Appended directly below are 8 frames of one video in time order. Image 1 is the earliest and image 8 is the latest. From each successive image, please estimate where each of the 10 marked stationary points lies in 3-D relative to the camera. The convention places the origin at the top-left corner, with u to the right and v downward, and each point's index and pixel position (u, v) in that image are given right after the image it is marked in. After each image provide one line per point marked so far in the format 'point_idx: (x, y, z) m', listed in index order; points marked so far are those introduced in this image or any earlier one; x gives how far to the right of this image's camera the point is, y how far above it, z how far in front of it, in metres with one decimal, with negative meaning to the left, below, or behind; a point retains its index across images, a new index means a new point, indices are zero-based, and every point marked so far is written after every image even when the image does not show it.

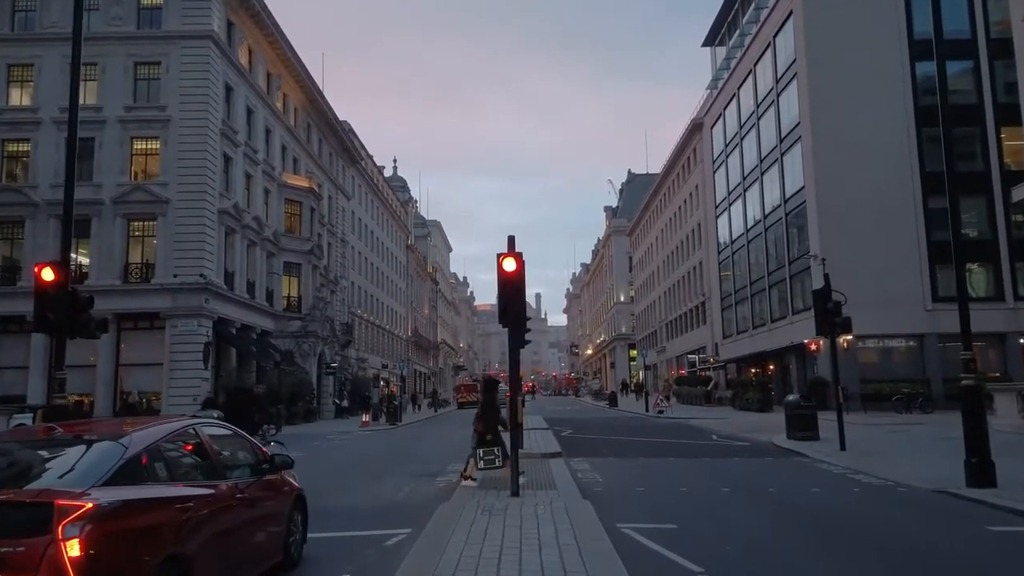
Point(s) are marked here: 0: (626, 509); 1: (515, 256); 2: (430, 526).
0: (+1.4, -2.7, +10.2) m
1: (0.0, +0.4, +11.1) m
2: (-0.8, -2.4, +8.4) m
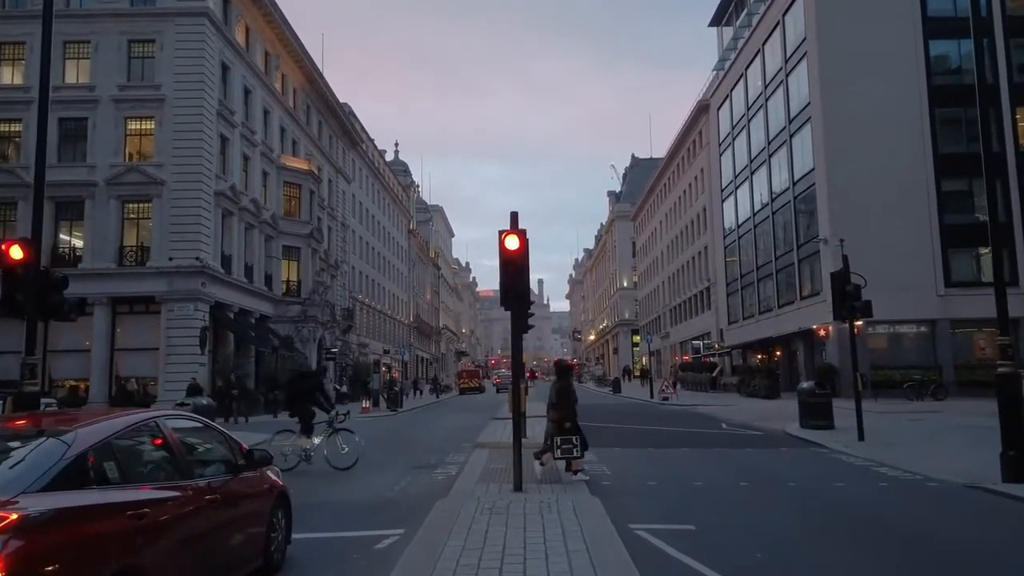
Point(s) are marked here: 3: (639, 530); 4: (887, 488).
0: (+1.5, -2.5, +9.5) m
1: (+0.1, +0.7, +10.4) m
2: (-0.8, -2.2, +7.7) m
3: (+1.2, -2.4, +8.2) m
4: (+4.8, -2.6, +10.9) m
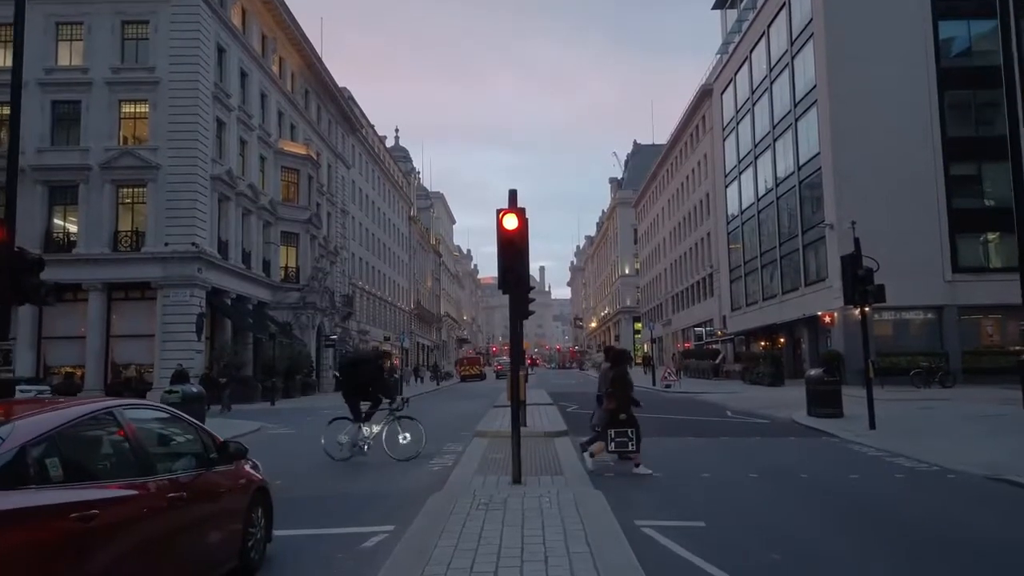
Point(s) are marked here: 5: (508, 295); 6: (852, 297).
0: (+1.4, -2.3, +9.0) m
1: (+0.1, +0.9, +9.8) m
2: (-0.8, -2.0, +7.2) m
3: (+1.2, -2.2, +7.7) m
4: (+4.8, -2.4, +10.4) m
5: (-0.1, -0.1, +10.0) m
6: (+5.9, -0.2, +14.7) m
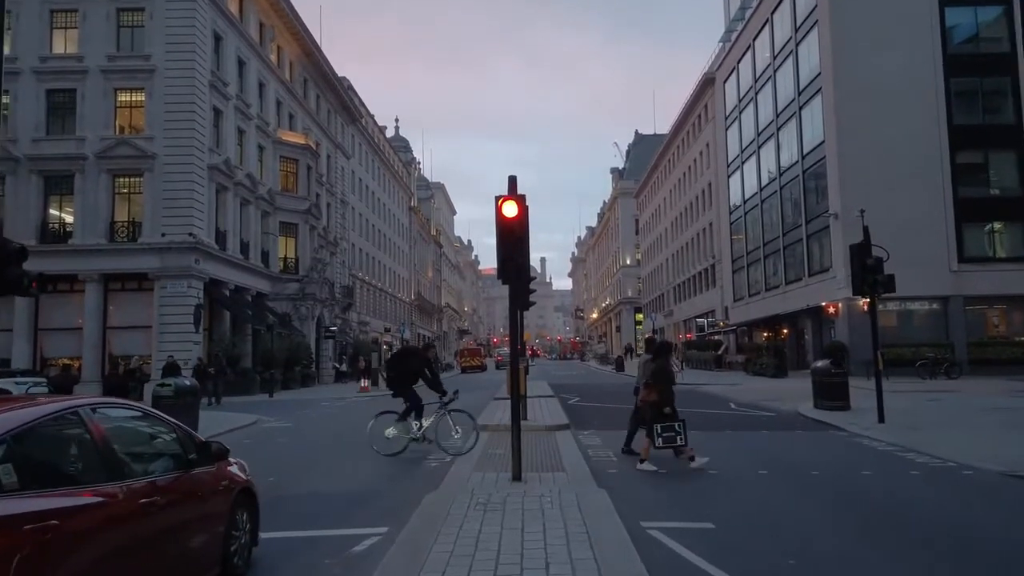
0: (+1.4, -2.2, +8.6) m
1: (0.0, +1.0, +9.5) m
2: (-0.8, -1.9, +6.9) m
3: (+1.2, -2.1, +7.4) m
4: (+4.8, -2.2, +10.1) m
5: (-0.1, 0.0, +9.7) m
6: (+5.9, 0.0, +14.3) m
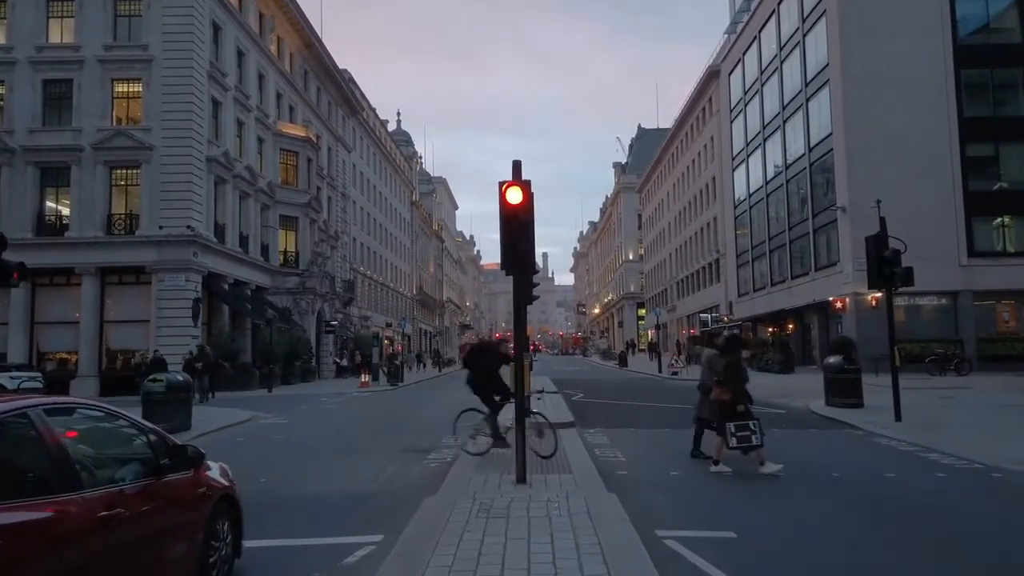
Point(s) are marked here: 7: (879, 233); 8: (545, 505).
0: (+1.5, -2.1, +8.2) m
1: (+0.1, +1.1, +9.0) m
2: (-0.7, -1.8, +6.4) m
3: (+1.2, -2.0, +6.9) m
4: (+4.9, -2.2, +9.6) m
5: (0.0, +0.1, +9.2) m
6: (+5.9, +0.1, +13.8) m
7: (+6.0, +0.9, +13.9) m
8: (+0.3, -1.8, +7.1) m
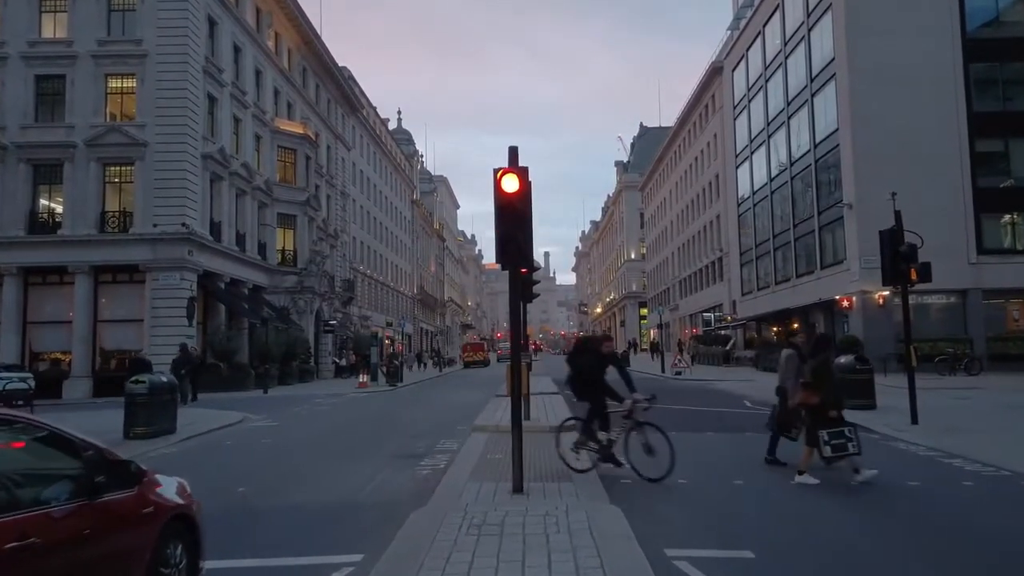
0: (+1.4, -2.0, +7.6) m
1: (+0.1, +1.1, +8.4) m
2: (-0.8, -1.8, +5.8) m
3: (+1.2, -2.0, +6.3) m
4: (+4.8, -2.1, +9.0) m
5: (-0.1, +0.2, +8.6) m
6: (+5.9, +0.2, +13.2) m
7: (+6.0, +1.0, +13.3) m
8: (+0.2, -1.8, +6.5) m
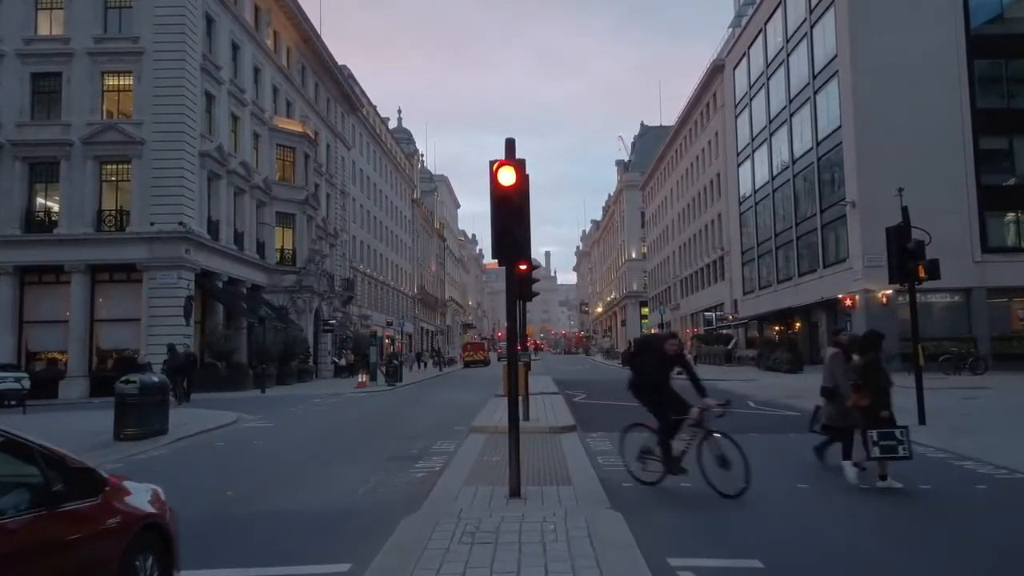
0: (+1.4, -2.0, +7.3) m
1: (0.0, +1.2, +8.1) m
2: (-0.8, -1.8, +5.5) m
3: (+1.2, -1.9, +6.0) m
4: (+4.8, -2.1, +8.7) m
5: (-0.1, +0.2, +8.3) m
6: (+5.9, +0.2, +12.9) m
7: (+5.9, +1.0, +13.0) m
8: (+0.2, -1.7, +6.3) m
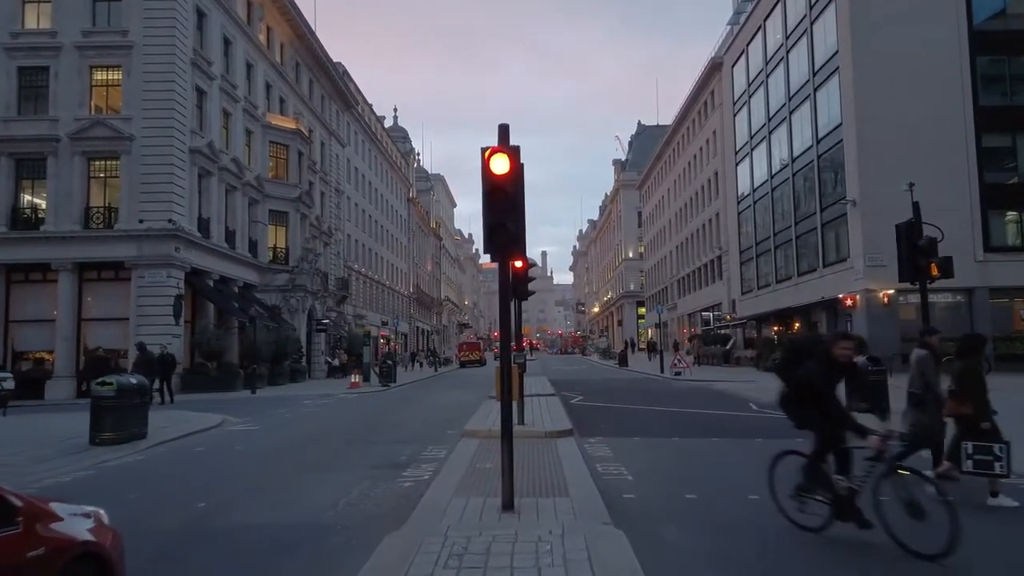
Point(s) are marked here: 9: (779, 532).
0: (+1.4, -2.0, +6.7) m
1: (0.0, +1.2, +7.5) m
2: (-0.9, -1.7, +5.0) m
3: (+1.1, -1.9, +5.5) m
4: (+4.7, -2.1, +8.2) m
5: (-0.1, +0.2, +7.8) m
6: (+5.8, +0.2, +12.4) m
7: (+5.9, +1.0, +12.5) m
8: (+0.1, -1.7, +5.7) m
9: (+2.2, -2.0, +7.0) m
